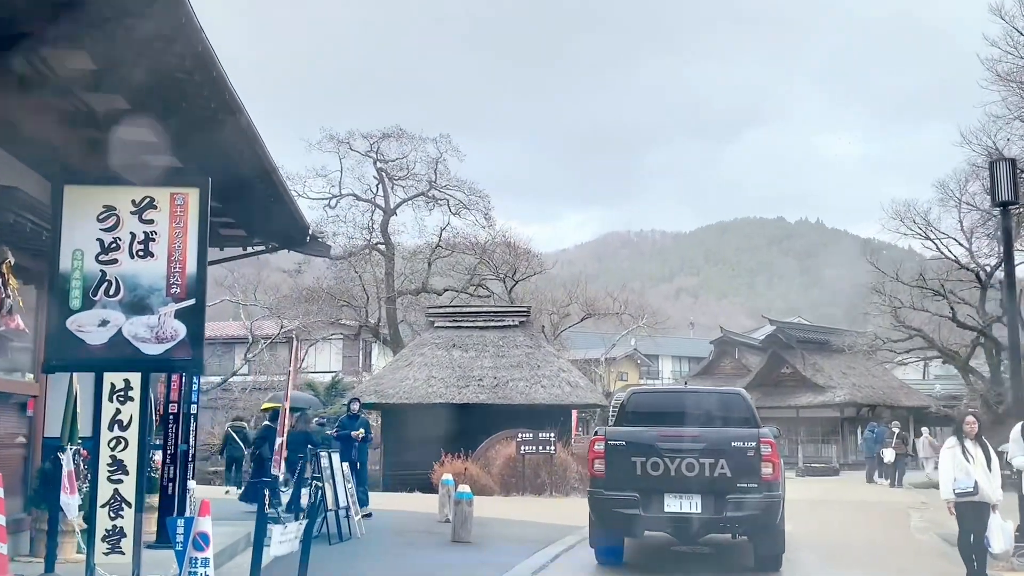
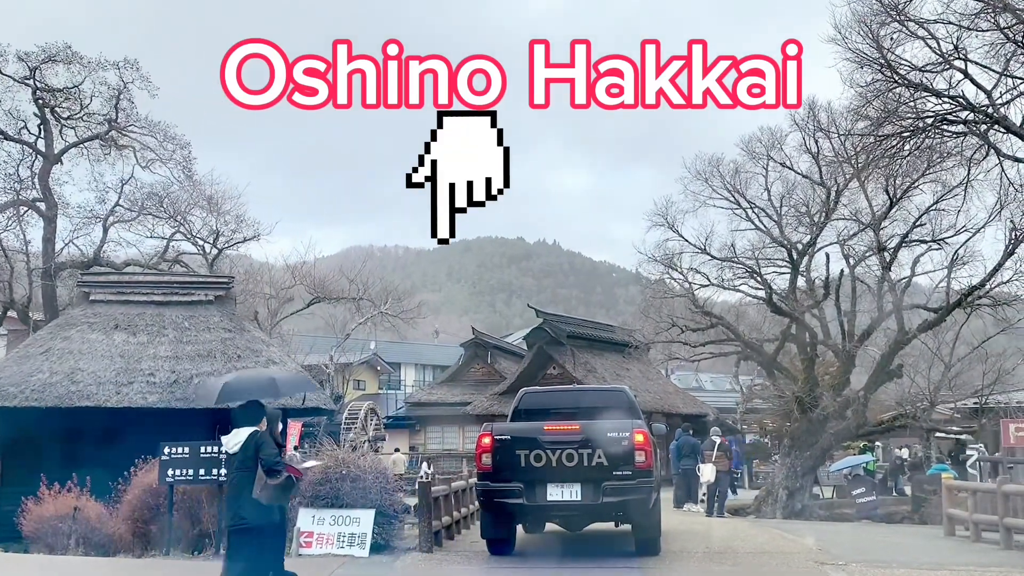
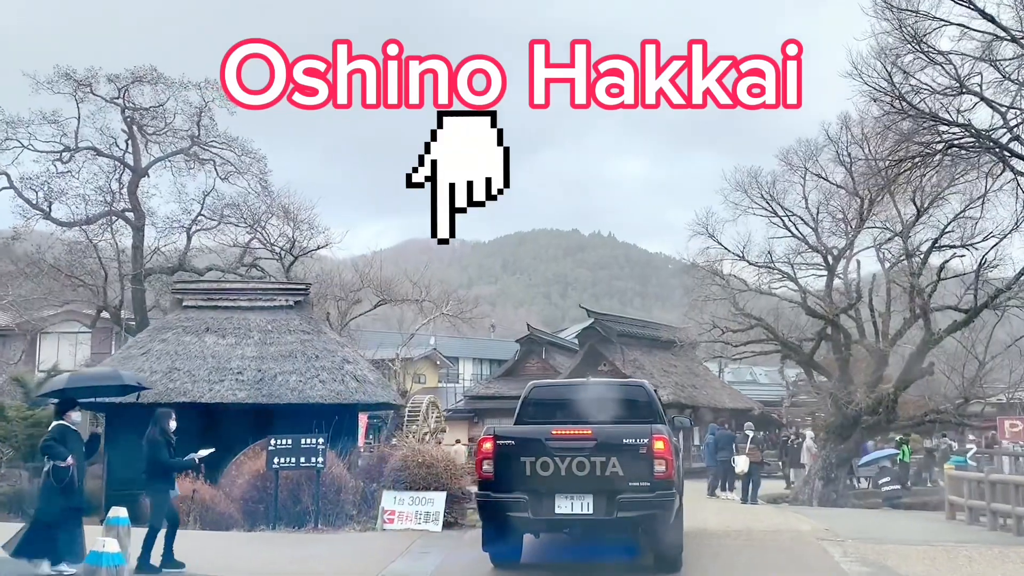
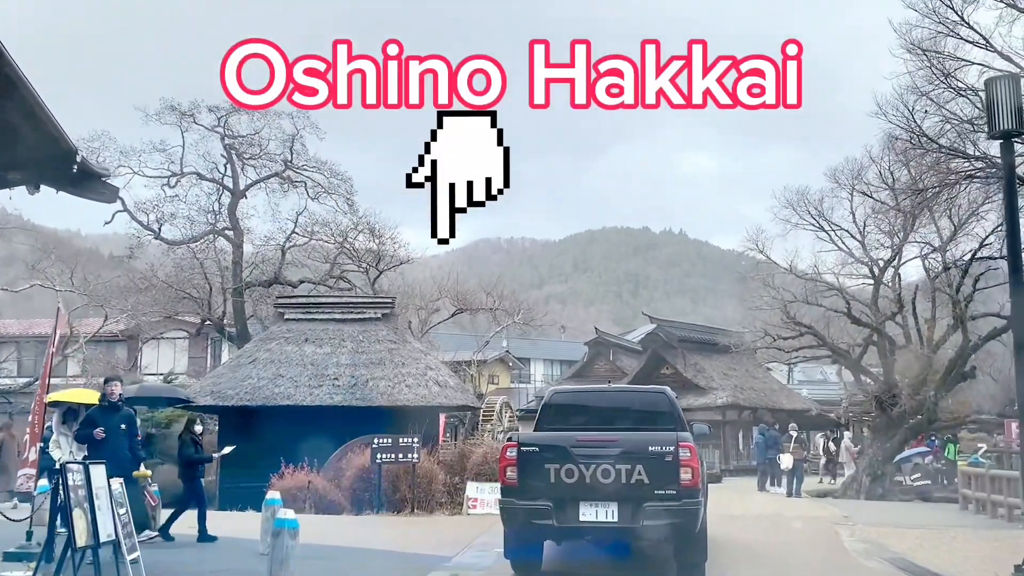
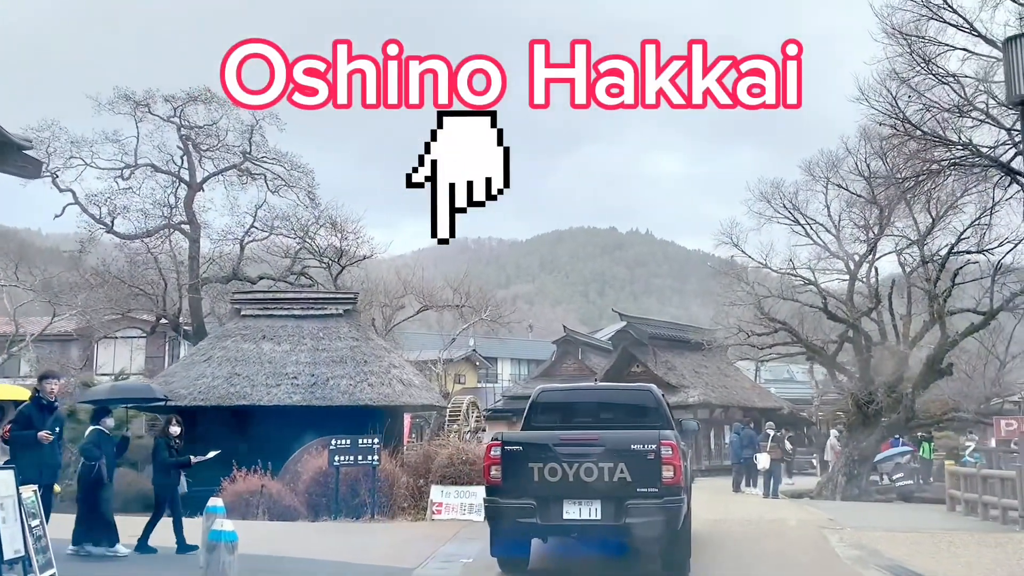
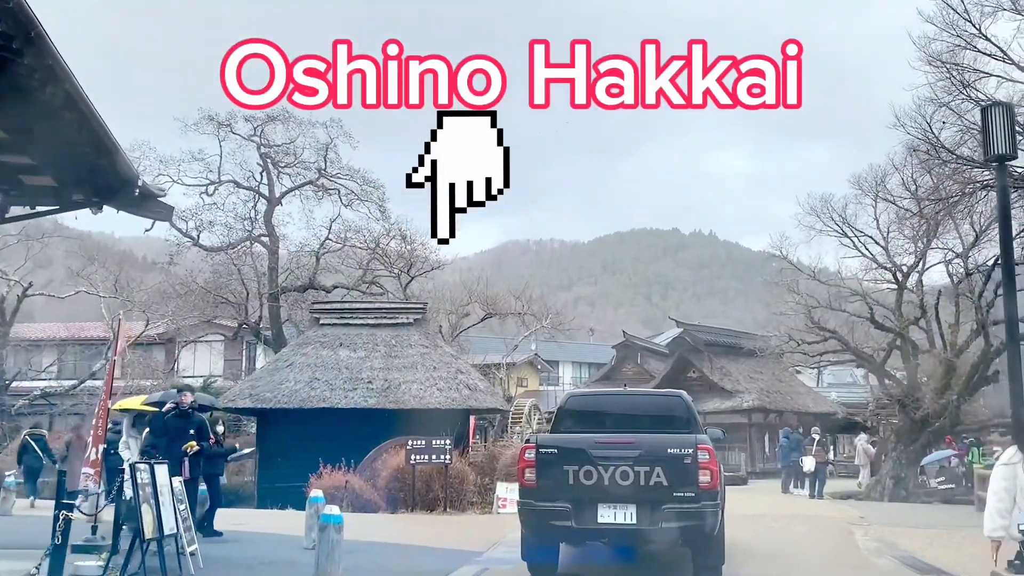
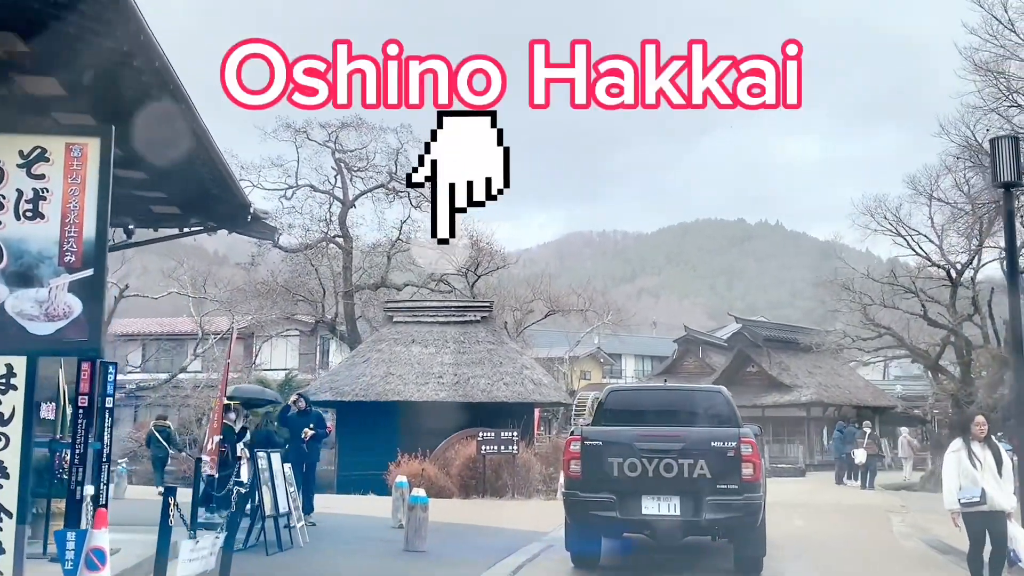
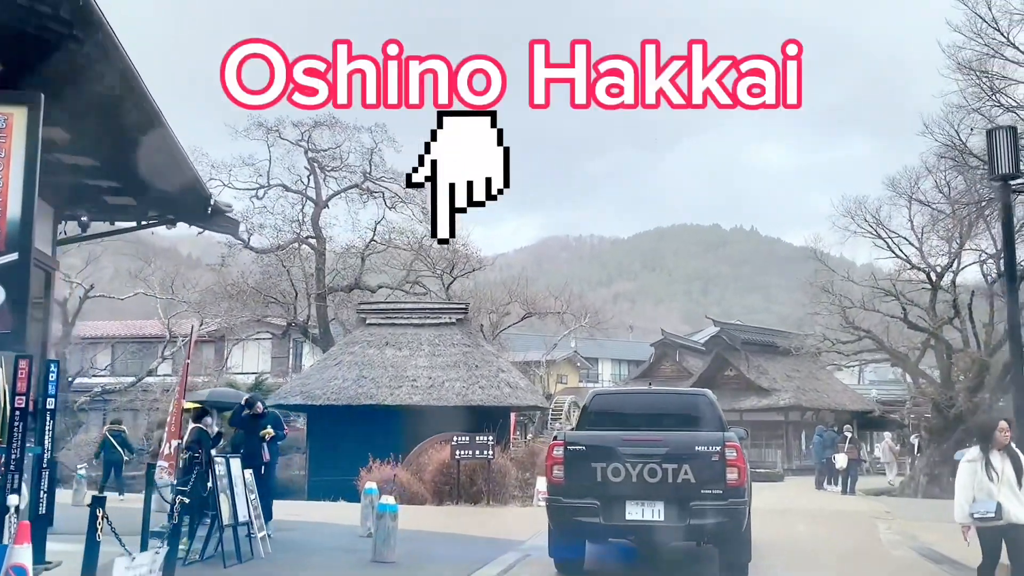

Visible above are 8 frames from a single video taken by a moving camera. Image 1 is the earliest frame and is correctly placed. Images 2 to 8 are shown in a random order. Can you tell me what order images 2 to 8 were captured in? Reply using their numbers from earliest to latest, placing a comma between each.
7, 8, 6, 4, 5, 3, 2
